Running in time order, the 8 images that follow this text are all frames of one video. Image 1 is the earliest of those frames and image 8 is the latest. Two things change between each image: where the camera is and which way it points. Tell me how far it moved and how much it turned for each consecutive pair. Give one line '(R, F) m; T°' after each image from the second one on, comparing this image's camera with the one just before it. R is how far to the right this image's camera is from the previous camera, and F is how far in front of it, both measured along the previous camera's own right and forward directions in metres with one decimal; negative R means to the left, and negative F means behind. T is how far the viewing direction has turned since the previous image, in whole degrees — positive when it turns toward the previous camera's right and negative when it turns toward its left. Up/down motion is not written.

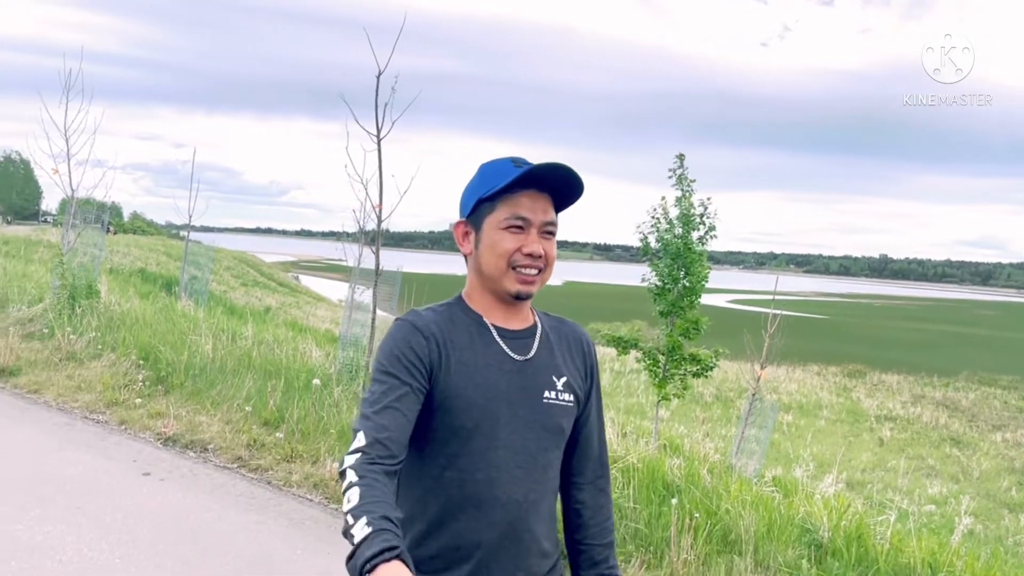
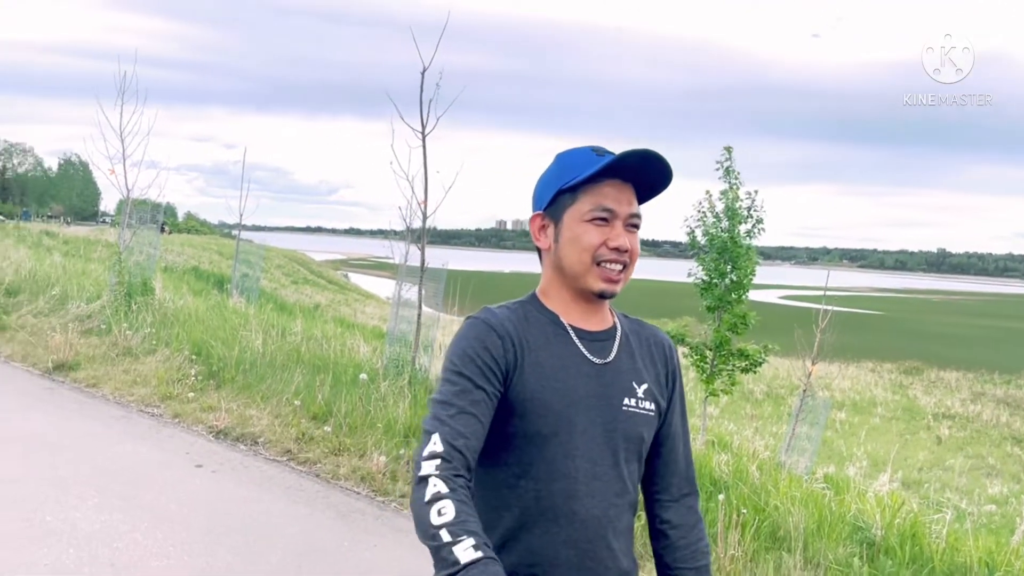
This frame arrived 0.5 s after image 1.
(0.0, 0.0) m; -3°
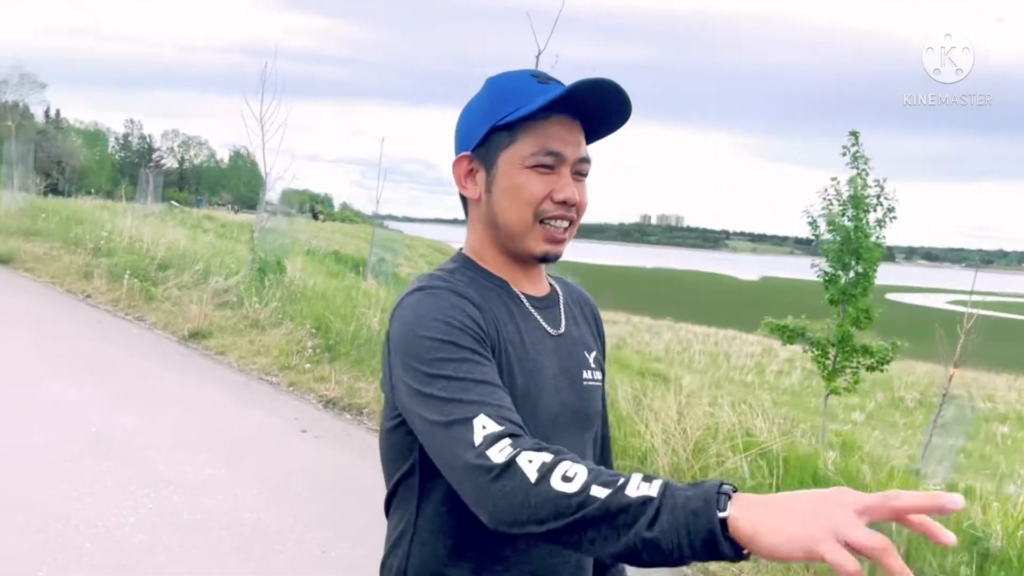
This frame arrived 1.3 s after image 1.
(+0.3, 0.0) m; -10°
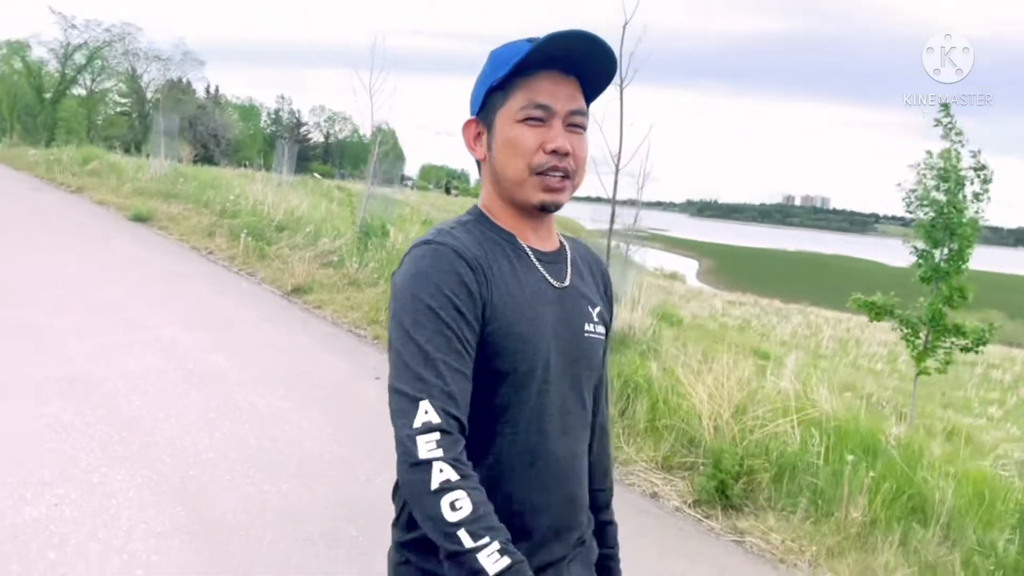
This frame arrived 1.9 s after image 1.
(+0.5, -0.2) m; -9°
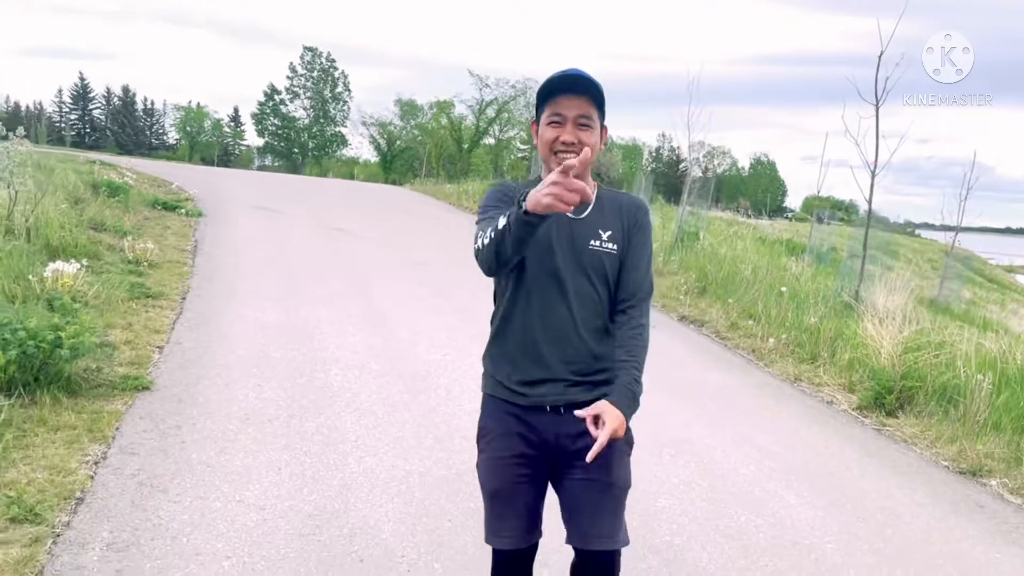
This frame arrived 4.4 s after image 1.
(+1.4, -2.3) m; -25°
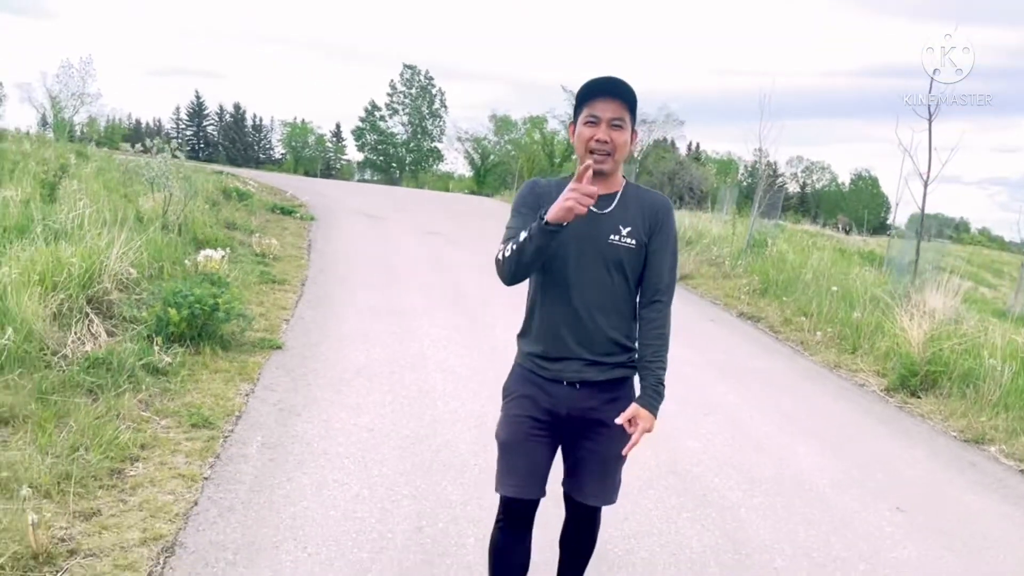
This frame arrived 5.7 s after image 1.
(+0.2, -1.1) m; -6°
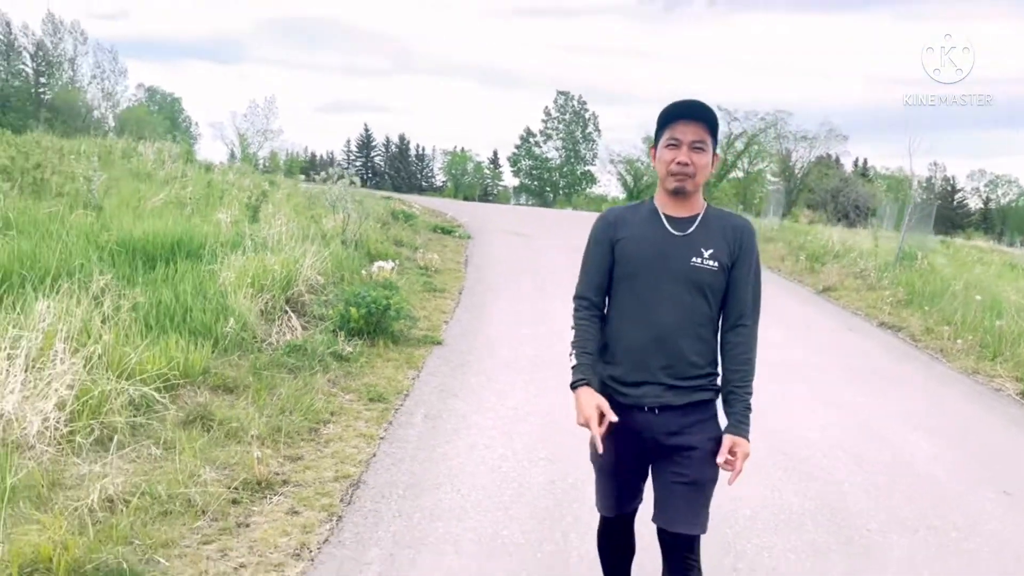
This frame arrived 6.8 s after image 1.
(+0.2, -0.8) m; -10°
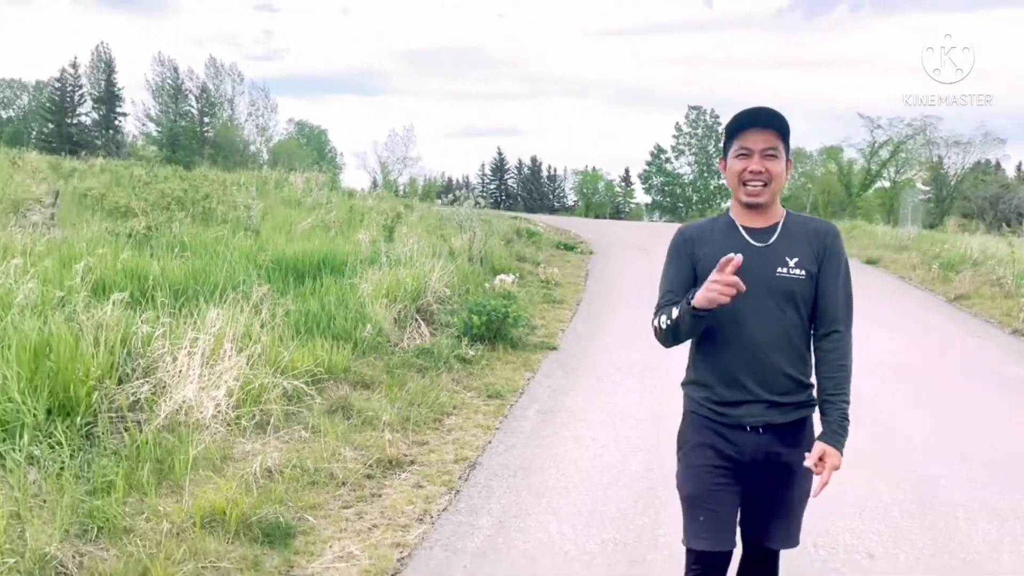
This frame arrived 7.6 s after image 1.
(+0.2, -0.5) m; -9°
